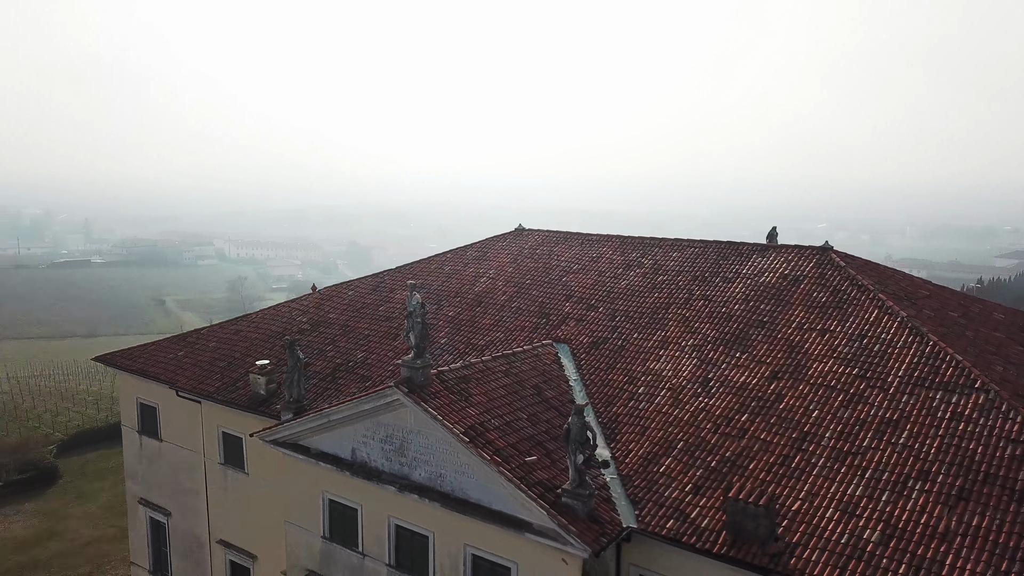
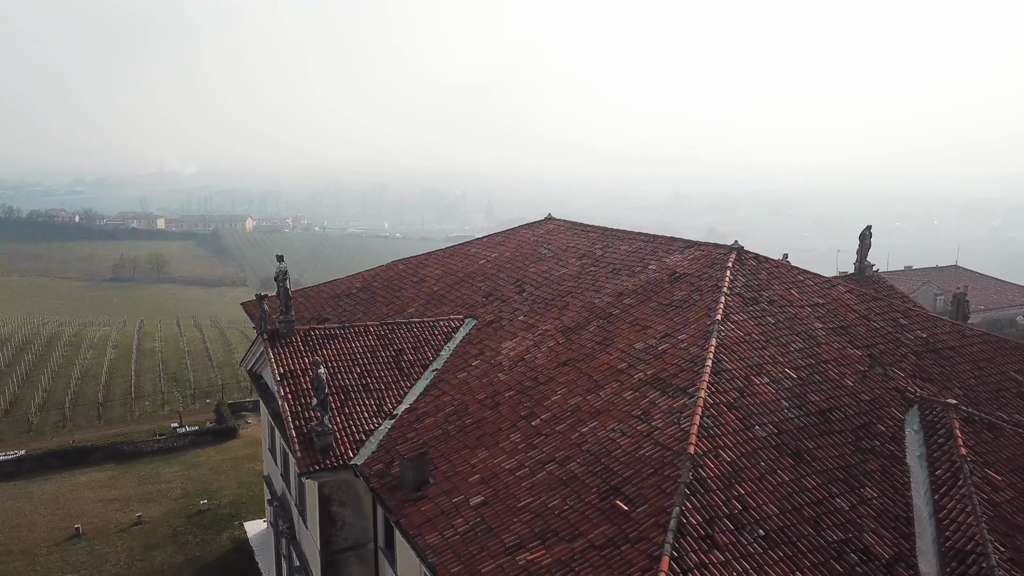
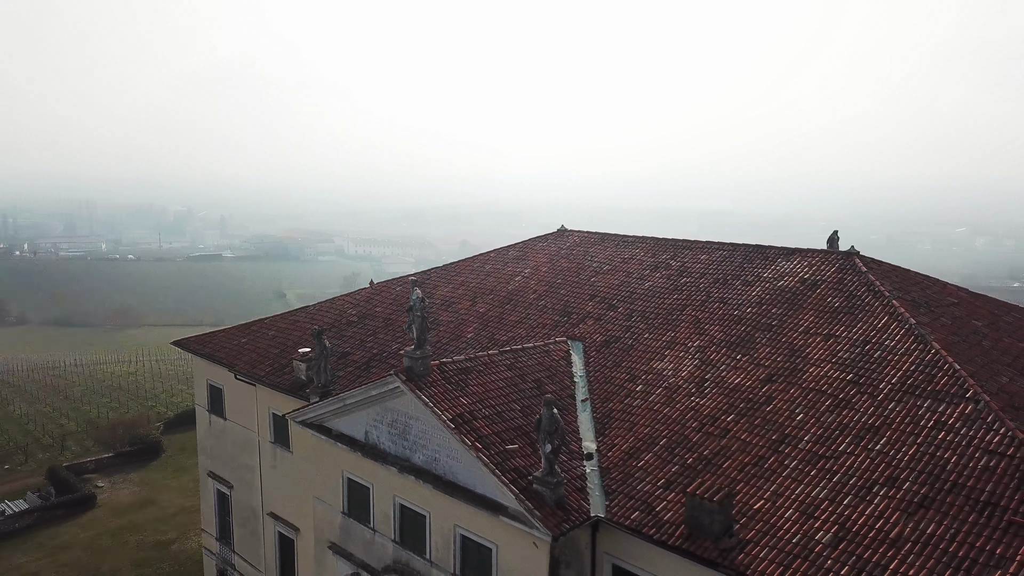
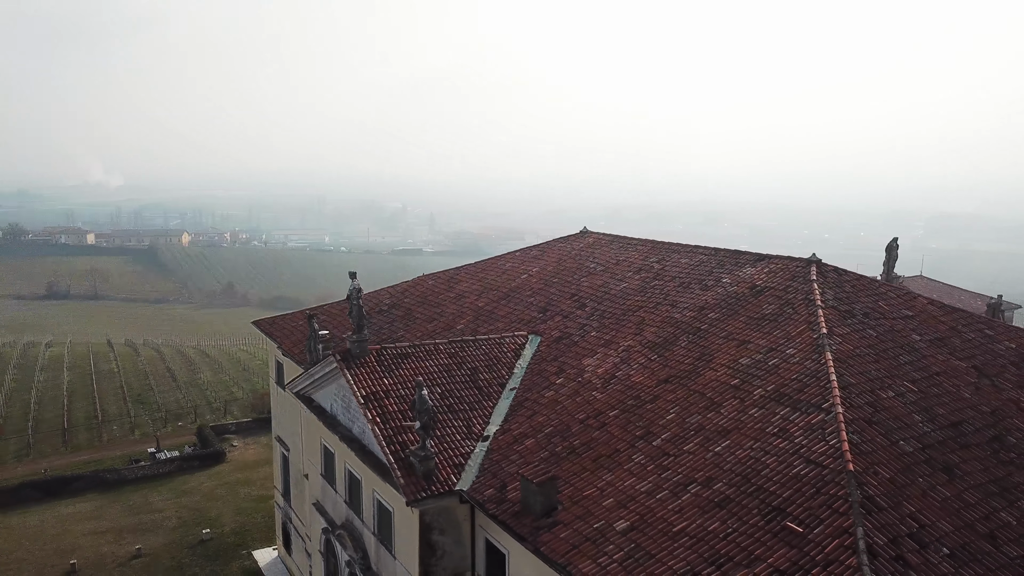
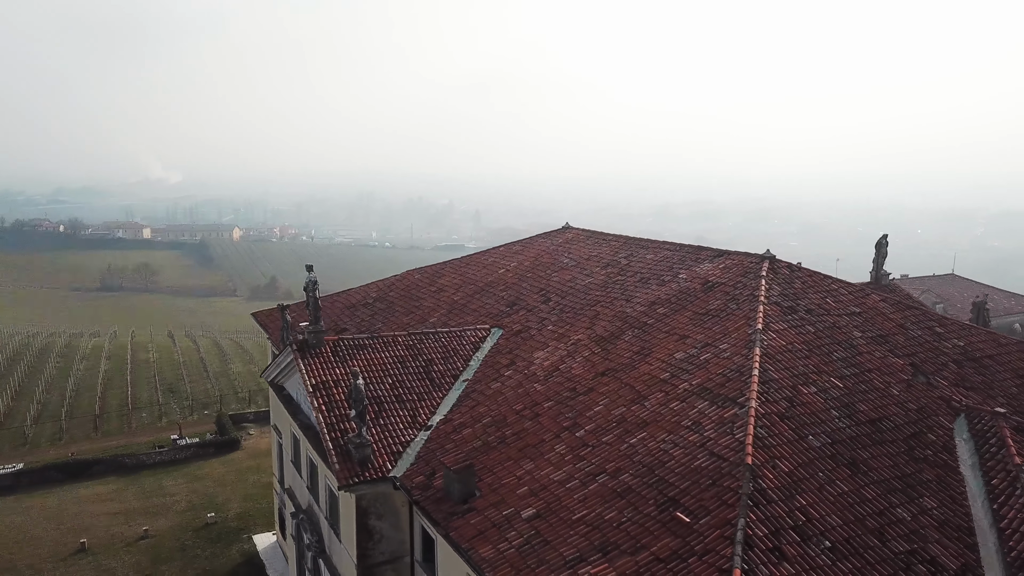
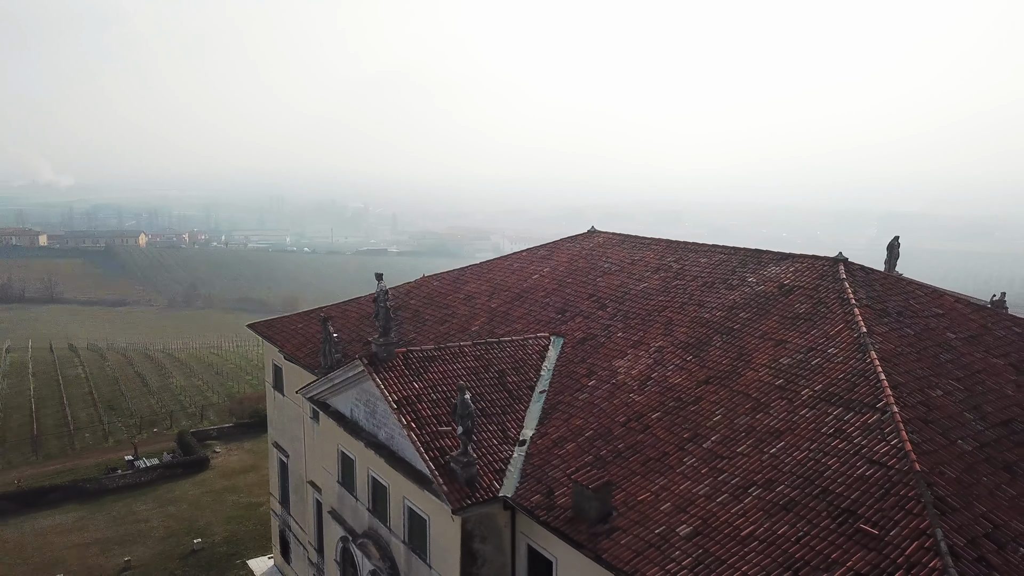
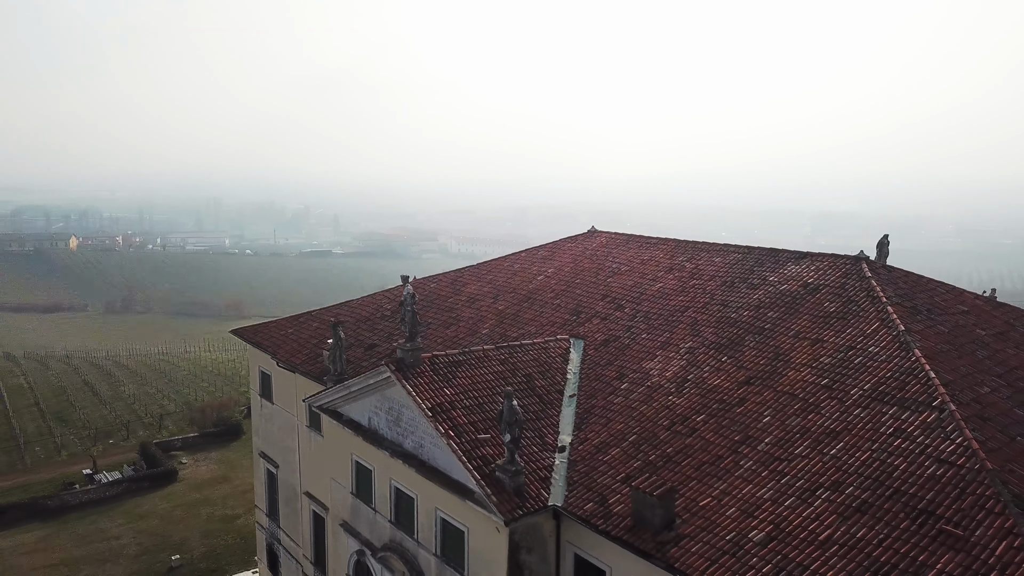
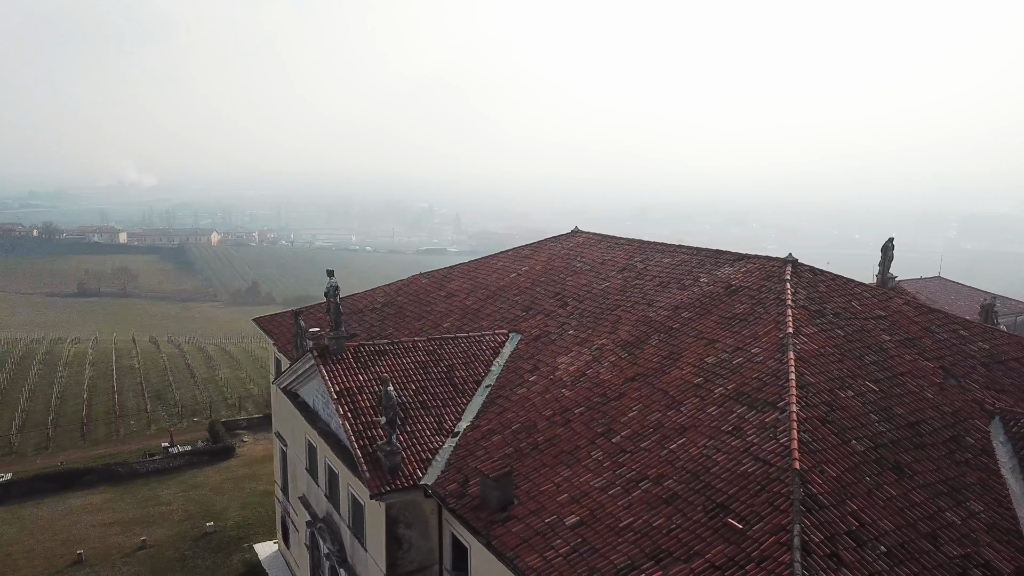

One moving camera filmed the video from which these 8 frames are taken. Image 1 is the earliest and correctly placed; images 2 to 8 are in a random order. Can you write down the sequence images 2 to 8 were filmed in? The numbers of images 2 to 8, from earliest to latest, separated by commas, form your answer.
3, 7, 6, 4, 8, 5, 2
